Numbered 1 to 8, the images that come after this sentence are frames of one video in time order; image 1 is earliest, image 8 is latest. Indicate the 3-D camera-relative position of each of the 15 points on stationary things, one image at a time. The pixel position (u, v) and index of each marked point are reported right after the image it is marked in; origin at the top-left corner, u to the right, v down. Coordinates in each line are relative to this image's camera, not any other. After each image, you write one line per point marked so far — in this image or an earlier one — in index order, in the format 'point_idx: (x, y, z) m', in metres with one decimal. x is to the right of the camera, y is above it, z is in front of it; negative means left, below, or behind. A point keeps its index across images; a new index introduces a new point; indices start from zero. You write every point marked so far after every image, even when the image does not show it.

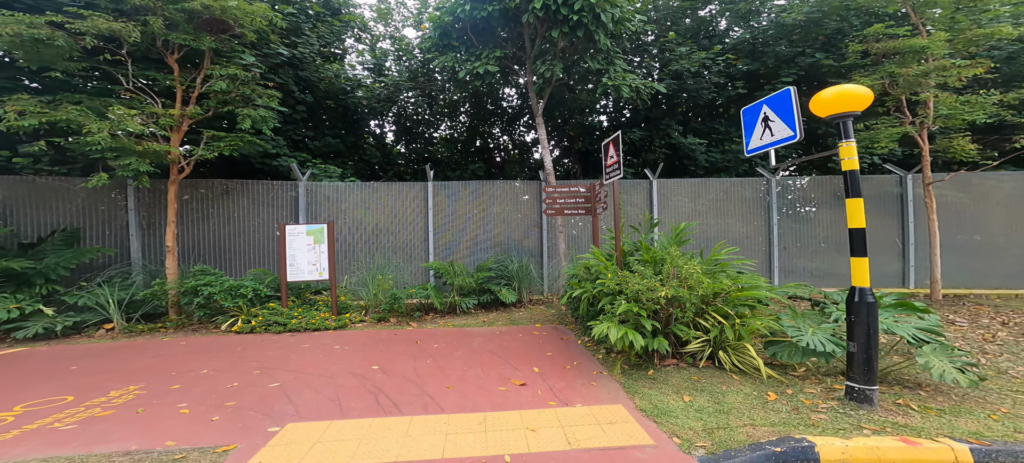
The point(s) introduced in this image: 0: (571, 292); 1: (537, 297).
0: (+0.8, -0.9, +5.6) m
1: (+0.4, -1.2, +7.3) m
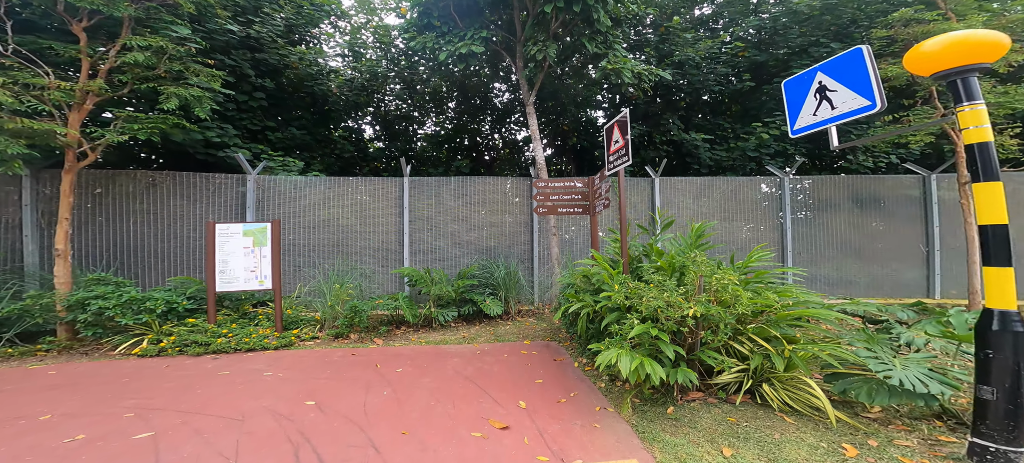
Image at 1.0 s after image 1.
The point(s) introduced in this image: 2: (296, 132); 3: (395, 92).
0: (+0.7, -0.9, +4.7) m
1: (+0.2, -1.2, +6.4) m
2: (-4.2, +1.9, +7.4) m
3: (-2.9, +3.5, +9.9) m
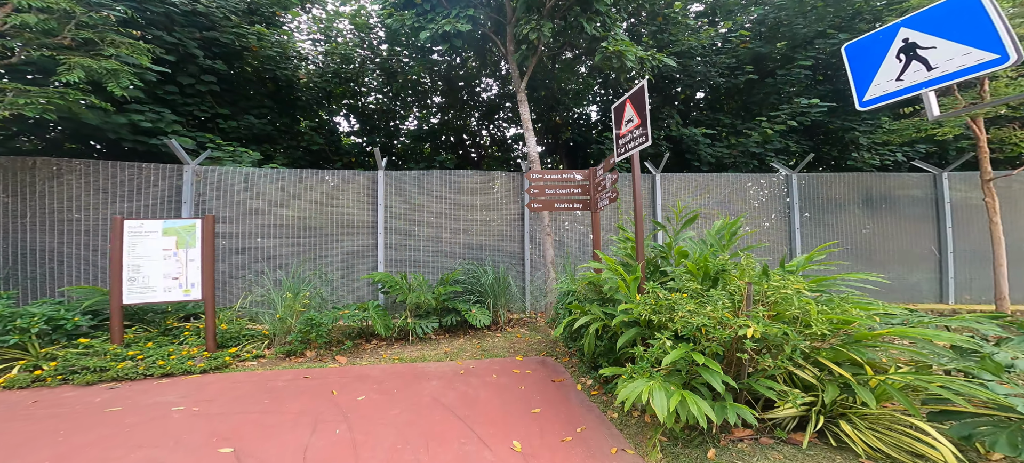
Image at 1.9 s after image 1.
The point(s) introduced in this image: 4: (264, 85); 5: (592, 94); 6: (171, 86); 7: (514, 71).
0: (+0.6, -0.9, +4.0) m
1: (+0.1, -1.2, +5.6) m
2: (-4.4, +1.9, +6.6) m
3: (-3.2, +3.4, +9.1) m
4: (-4.6, +2.6, +7.1) m
5: (+1.9, +3.2, +9.3) m
6: (-5.1, +2.2, +6.0) m
7: (+0.1, +2.7, +6.6) m
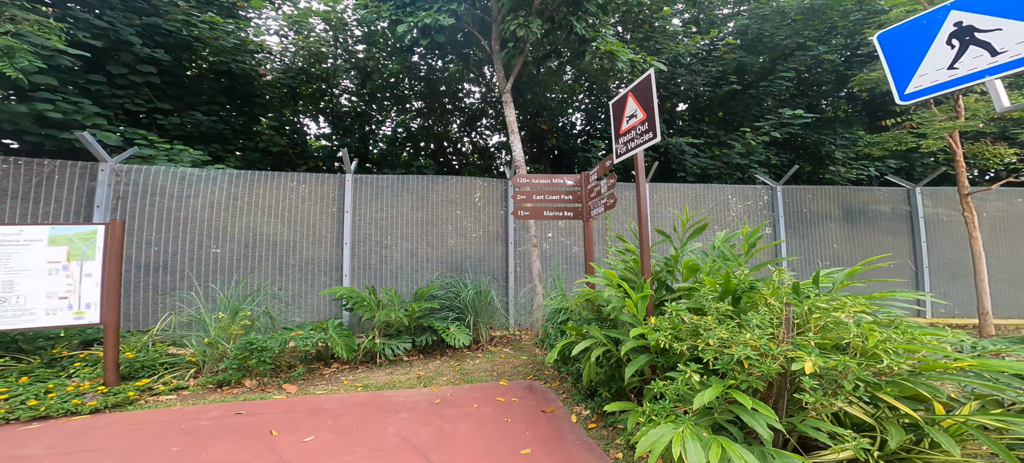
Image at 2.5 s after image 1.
0: (+0.4, -0.9, +3.5) m
1: (-0.2, -1.3, +5.2) m
2: (-4.7, +1.7, +5.9) m
3: (-3.6, +3.2, +8.6) m
4: (-4.9, +2.5, +6.5) m
5: (+1.5, +3.0, +9.1) m
6: (-5.4, +2.1, +5.3) m
7: (-0.2, +2.5, +6.3) m
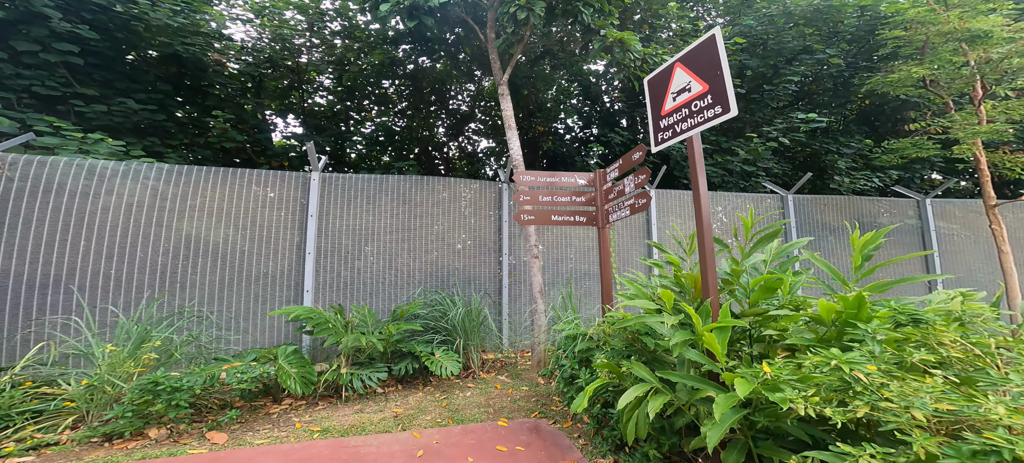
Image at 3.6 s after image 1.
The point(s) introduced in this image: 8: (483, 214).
0: (+0.5, -1.0, +2.8) m
1: (-0.2, -1.4, +4.4) m
2: (-4.7, +1.7, +5.0) m
3: (-3.8, +3.0, +7.8) m
4: (-5.0, +2.4, +5.6) m
5: (+1.3, +2.8, +8.5) m
6: (-5.4, +2.0, +4.3) m
7: (-0.3, +2.4, +5.6) m
8: (-0.4, +0.2, +5.0) m
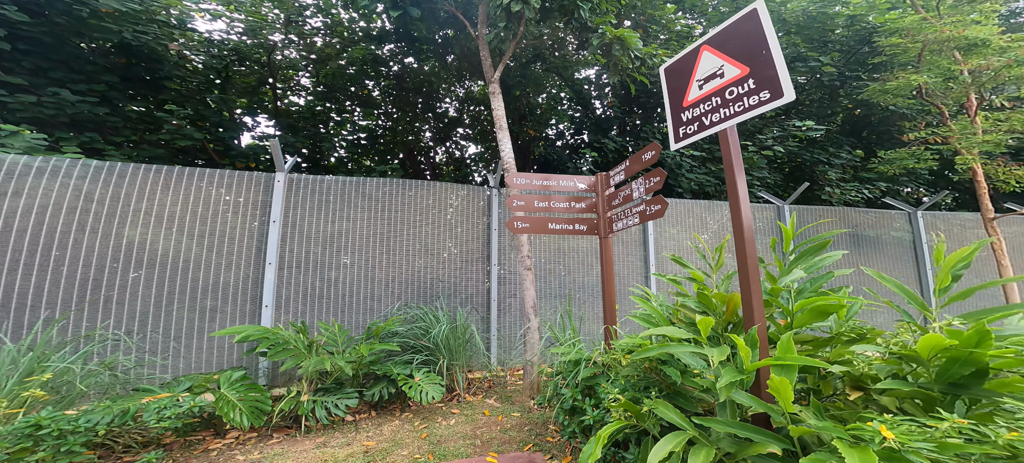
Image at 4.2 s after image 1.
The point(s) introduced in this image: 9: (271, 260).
0: (+0.4, -1.0, +2.4) m
1: (-0.3, -1.5, +3.9) m
2: (-4.8, +1.6, +4.5) m
3: (-4.0, +2.9, +7.3) m
4: (-5.1, +2.3, +5.0) m
5: (+1.1, +2.6, +8.2) m
6: (-5.4, +2.0, +3.8) m
7: (-0.4, +2.3, +5.3) m
8: (-0.5, +0.1, +4.6) m
9: (-2.2, -0.3, +3.7) m
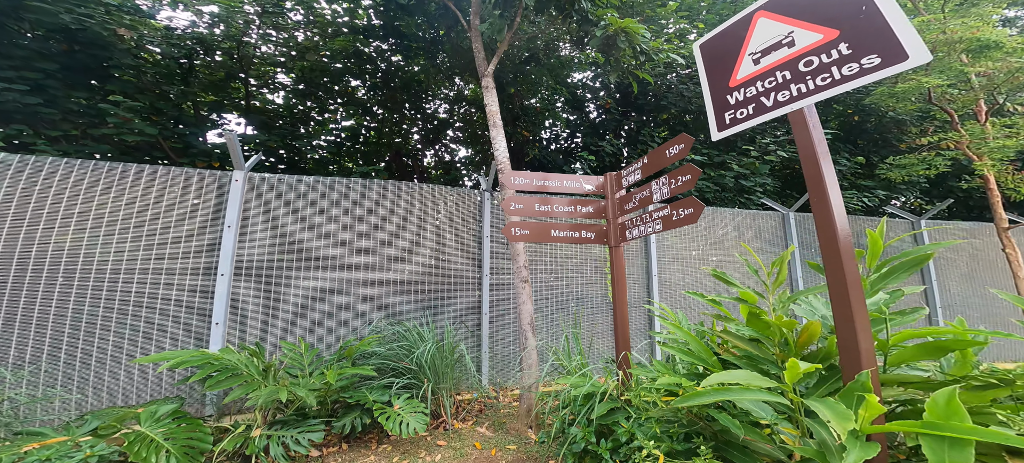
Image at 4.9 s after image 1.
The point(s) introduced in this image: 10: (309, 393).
0: (+0.4, -1.1, +1.9) m
1: (-0.3, -1.6, +3.4) m
2: (-4.9, +1.6, +3.9) m
3: (-4.1, +2.8, +6.8) m
4: (-5.1, +2.3, +4.5) m
5: (+0.9, +2.4, +7.8) m
6: (-5.5, +2.0, +3.2) m
7: (-0.5, +2.2, +4.8) m
8: (-0.6, +0.1, +4.1) m
9: (-2.3, -0.3, +3.2) m
10: (-1.3, -1.0, +2.5) m
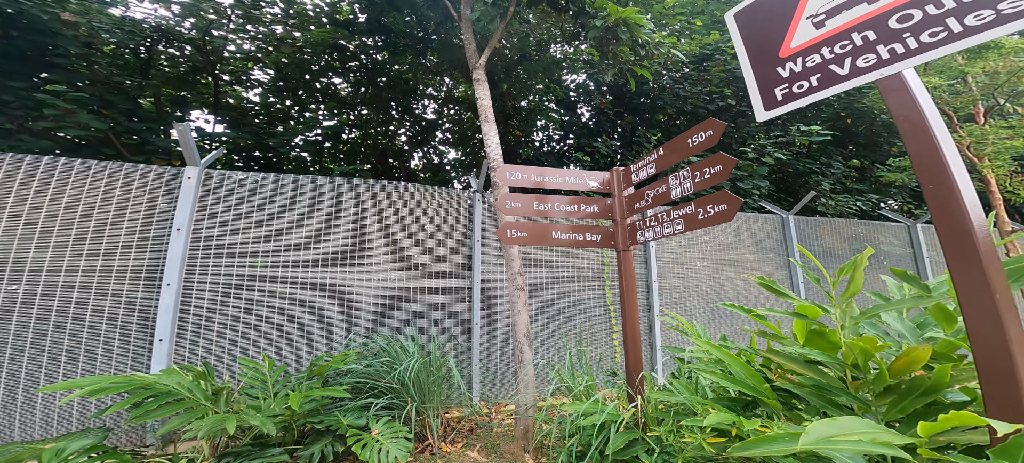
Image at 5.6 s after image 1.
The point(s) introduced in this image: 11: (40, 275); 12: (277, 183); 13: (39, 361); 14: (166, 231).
0: (+0.5, -1.1, +1.6) m
1: (-0.4, -1.6, +3.1) m
2: (-4.9, +1.5, +3.4) m
3: (-4.2, +2.8, +6.4) m
4: (-5.2, +2.2, +4.0) m
5: (+0.8, +2.3, +7.5) m
6: (-5.5, +2.0, +2.7) m
7: (-0.5, +2.2, +4.5) m
8: (-0.6, 0.0, +3.7) m
9: (-2.3, -0.3, +2.8) m
10: (-1.4, -1.0, +2.1) m
11: (-2.8, -0.2, +2.5) m
12: (-1.8, +0.4, +3.2) m
13: (-2.7, -0.8, +2.5) m
14: (-2.4, 0.0, +2.9) m
